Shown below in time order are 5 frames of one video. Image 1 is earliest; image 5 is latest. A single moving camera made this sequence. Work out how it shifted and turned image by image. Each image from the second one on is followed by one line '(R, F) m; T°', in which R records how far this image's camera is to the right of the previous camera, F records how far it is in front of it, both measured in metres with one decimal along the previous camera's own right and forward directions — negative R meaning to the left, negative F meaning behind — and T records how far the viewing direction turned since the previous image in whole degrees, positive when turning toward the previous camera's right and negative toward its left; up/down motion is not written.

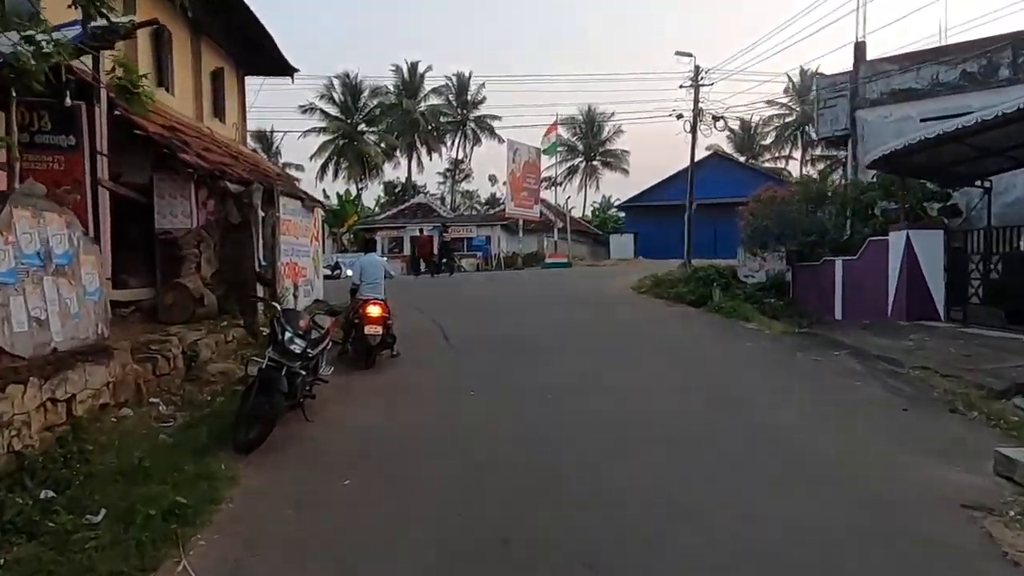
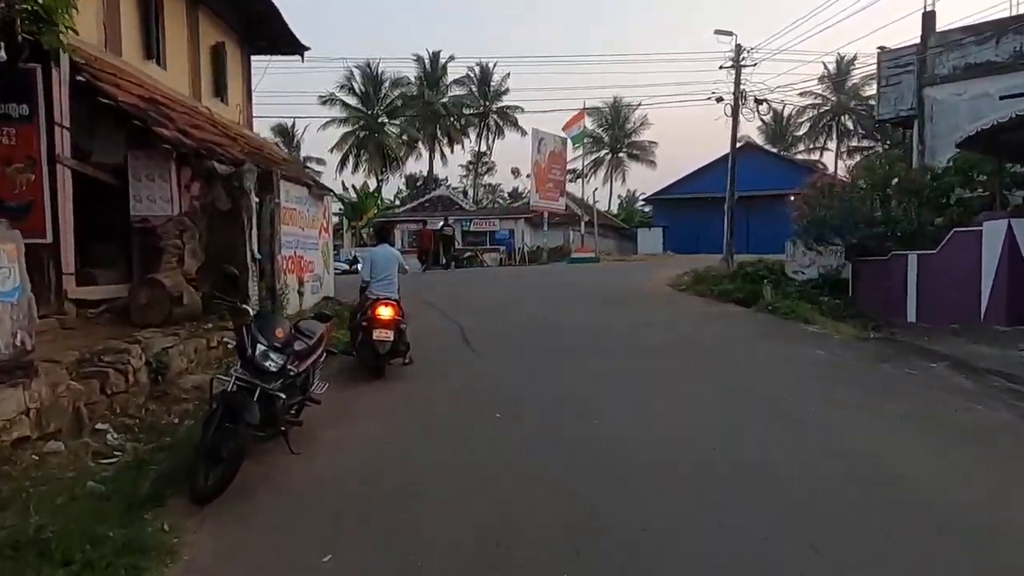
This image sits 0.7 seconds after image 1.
(-0.1, +1.6) m; -1°
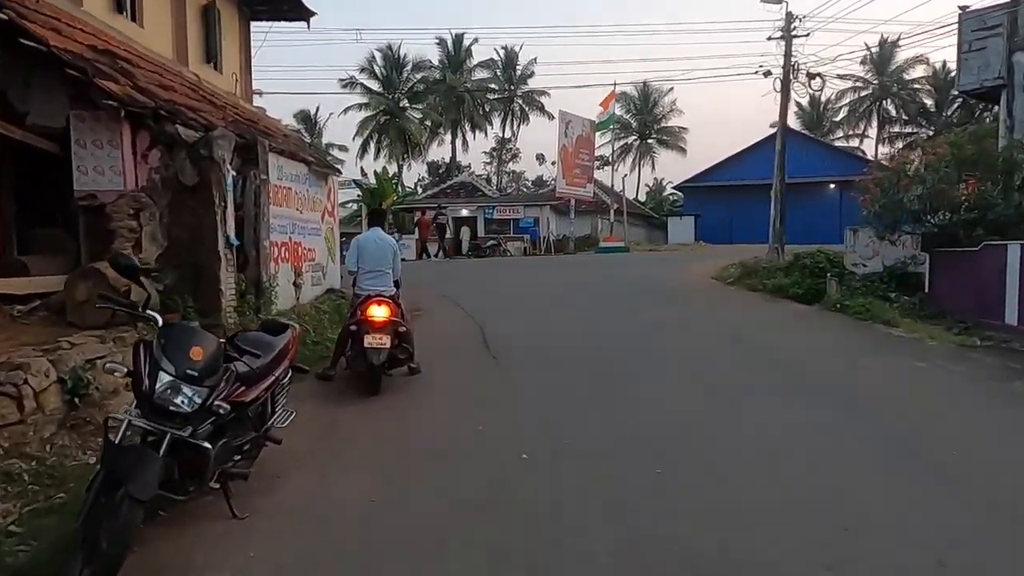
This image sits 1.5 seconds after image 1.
(-0.1, +1.9) m; -2°
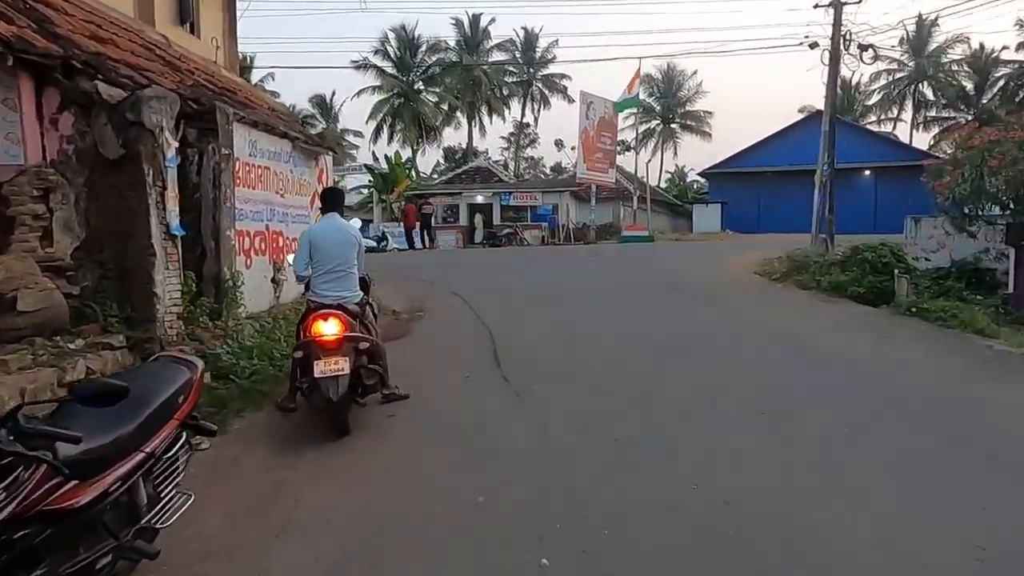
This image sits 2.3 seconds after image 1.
(0.0, +1.9) m; -1°
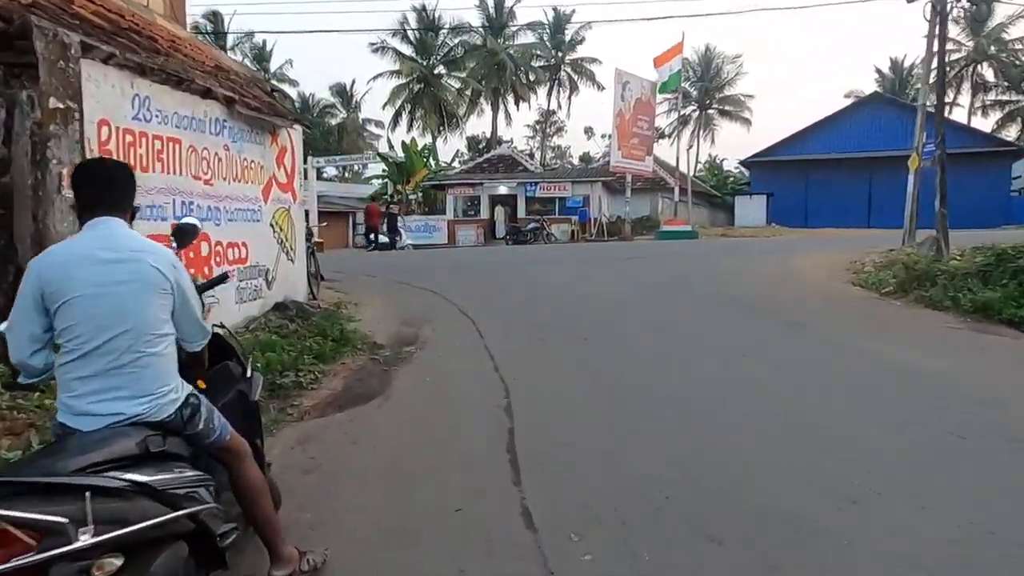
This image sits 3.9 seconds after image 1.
(0.0, +3.4) m; -2°
